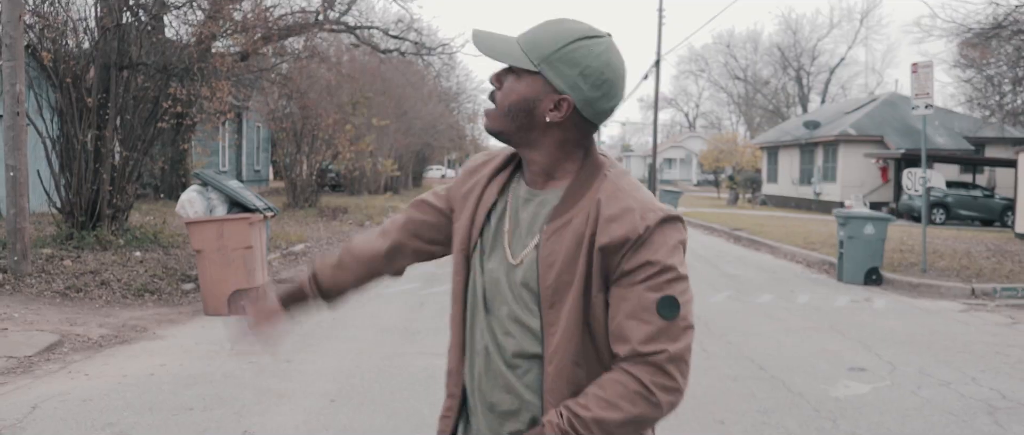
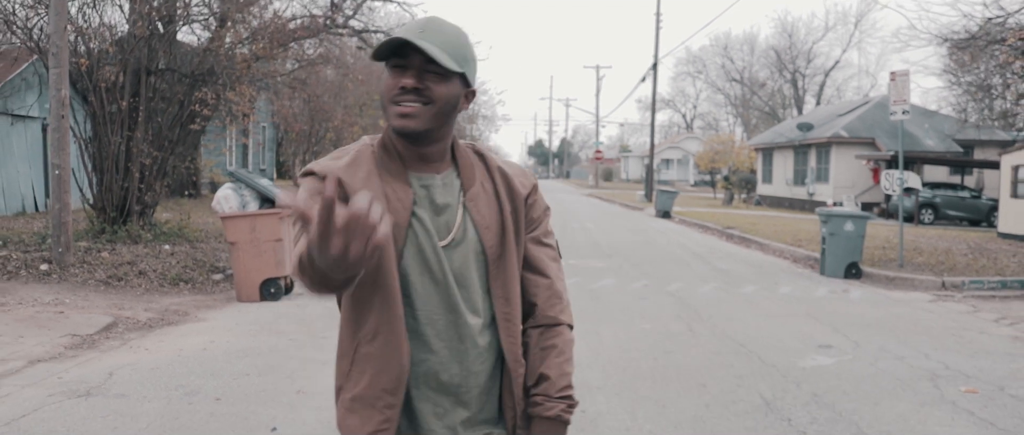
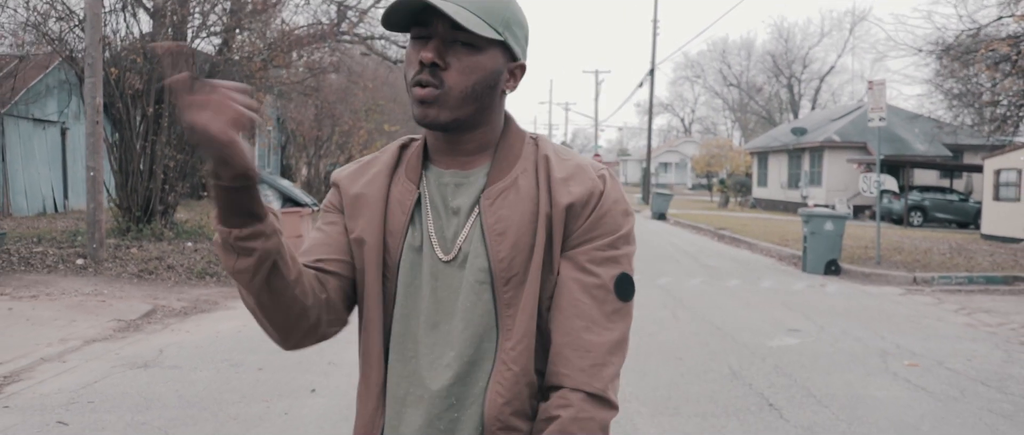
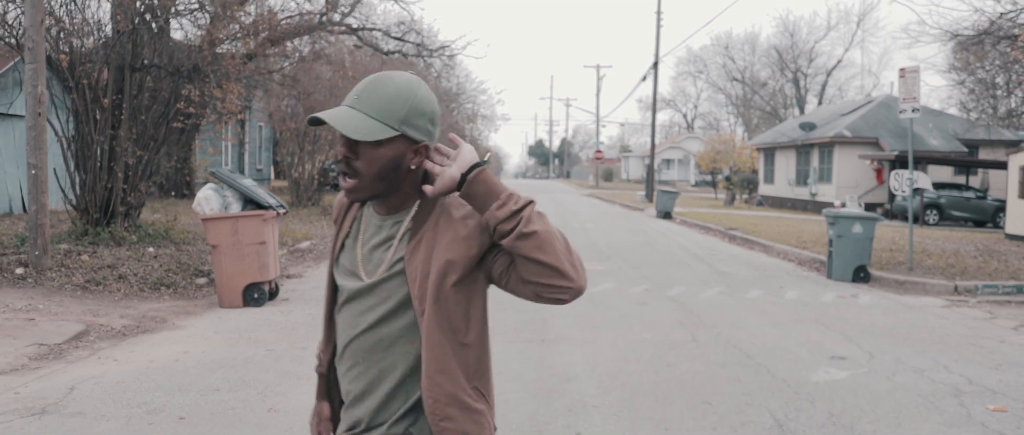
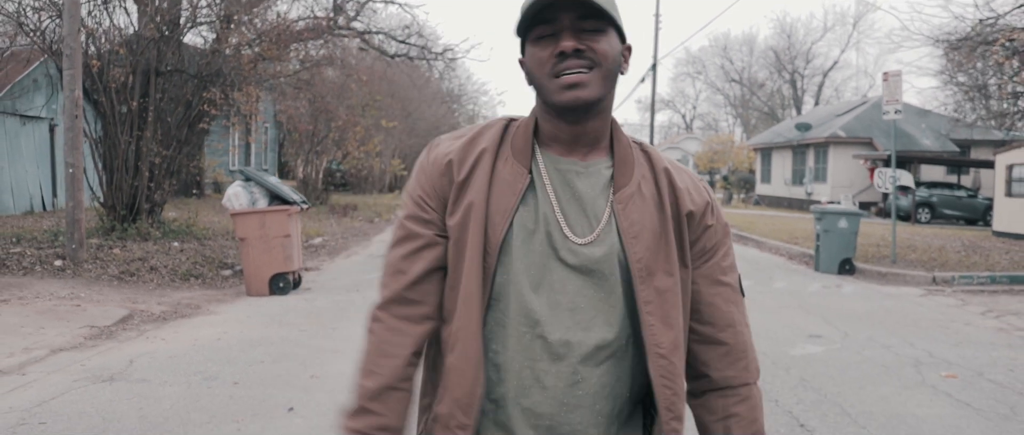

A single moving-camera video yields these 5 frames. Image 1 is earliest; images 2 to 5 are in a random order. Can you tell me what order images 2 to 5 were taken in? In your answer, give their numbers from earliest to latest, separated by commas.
4, 2, 5, 3
